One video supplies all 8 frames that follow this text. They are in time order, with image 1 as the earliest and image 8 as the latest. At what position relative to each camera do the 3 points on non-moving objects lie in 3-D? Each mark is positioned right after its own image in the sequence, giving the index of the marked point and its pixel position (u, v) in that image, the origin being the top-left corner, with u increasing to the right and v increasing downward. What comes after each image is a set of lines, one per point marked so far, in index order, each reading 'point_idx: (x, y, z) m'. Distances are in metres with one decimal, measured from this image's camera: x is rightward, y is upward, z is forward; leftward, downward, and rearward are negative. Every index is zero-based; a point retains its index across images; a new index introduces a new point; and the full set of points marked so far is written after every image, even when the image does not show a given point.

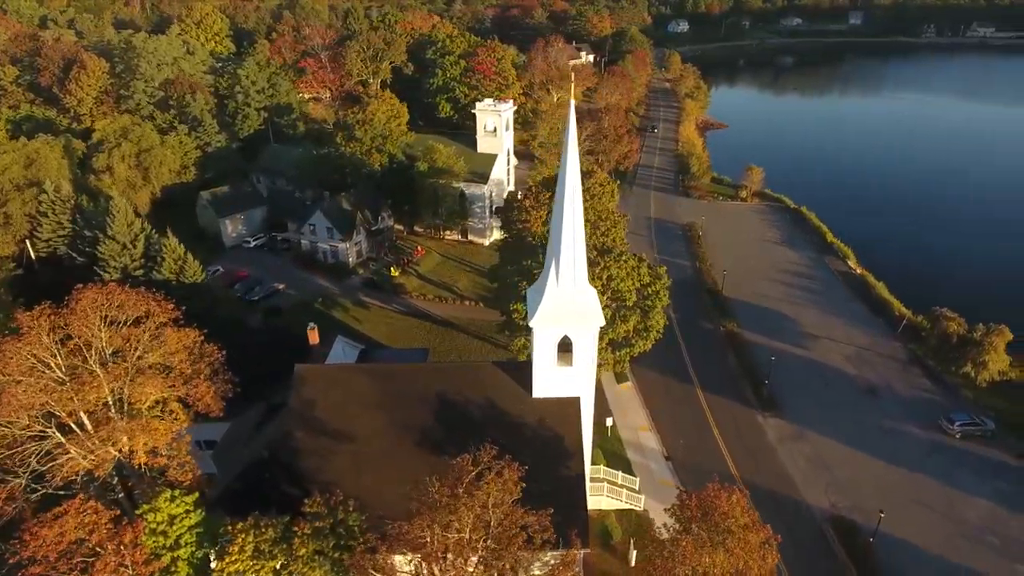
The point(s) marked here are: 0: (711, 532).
0: (+5.9, -7.2, +19.1) m
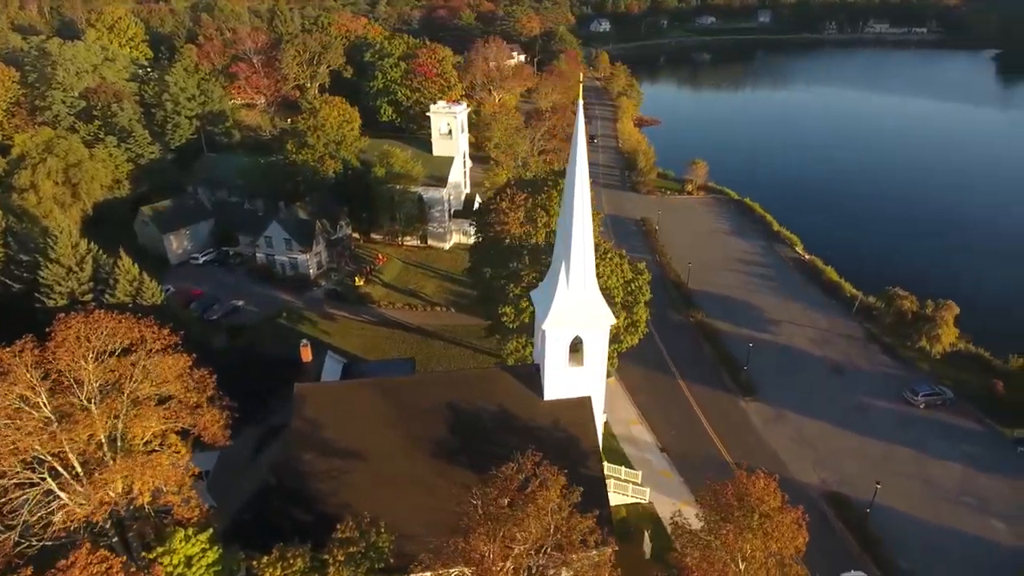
0: (+7.2, -7.0, +19.6) m
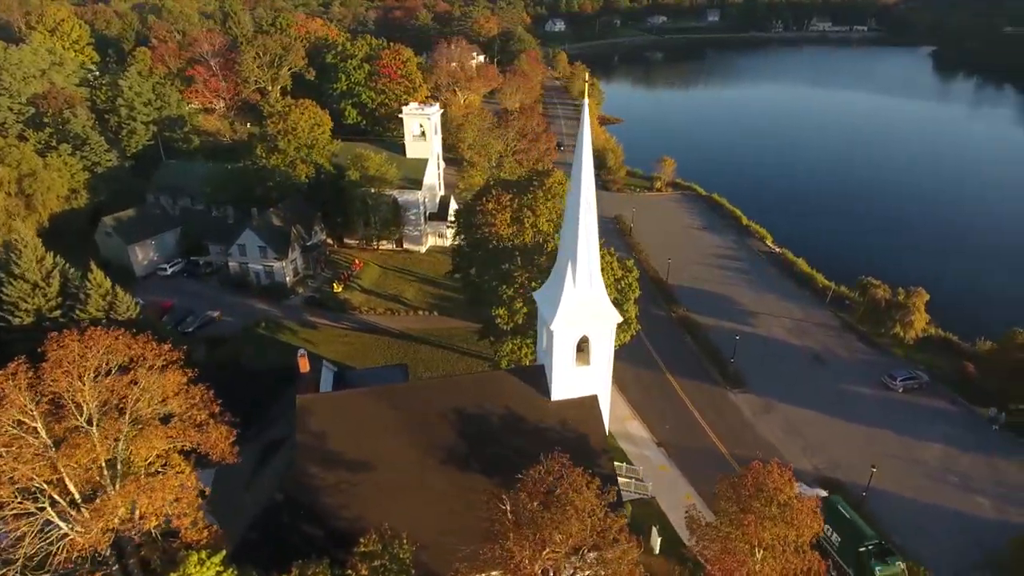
0: (+7.9, -6.8, +19.9) m
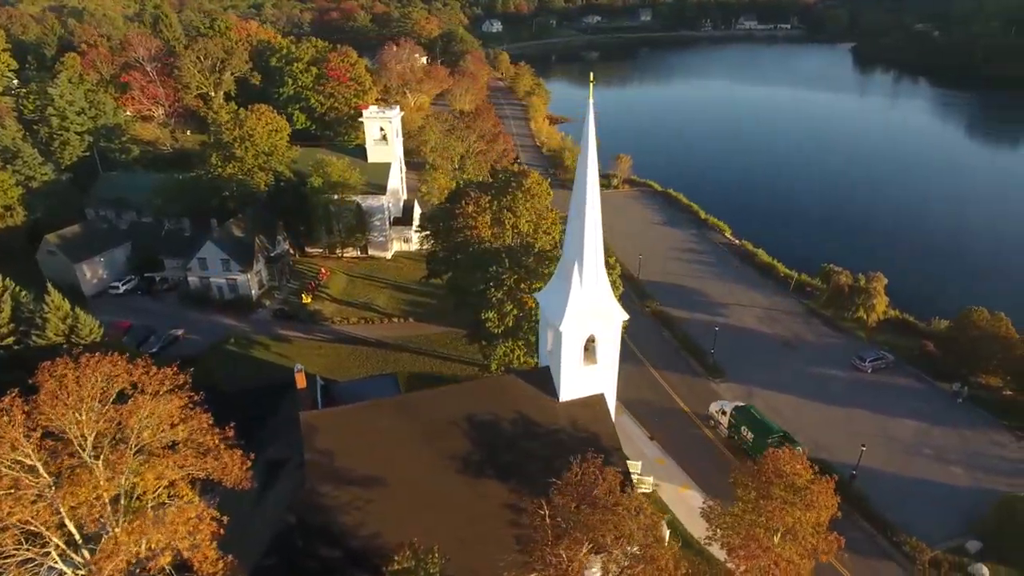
0: (+8.8, -6.5, +20.5) m
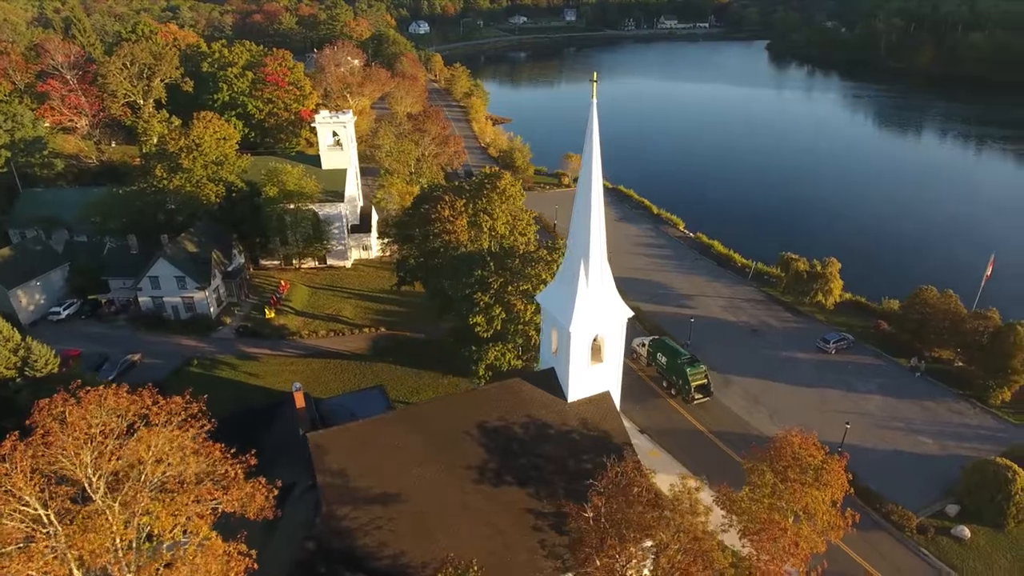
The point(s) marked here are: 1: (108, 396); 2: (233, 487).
0: (+9.7, -6.1, +21.3) m
1: (-10.9, -2.9, +17.3) m
2: (-7.8, -5.5, +17.9) m
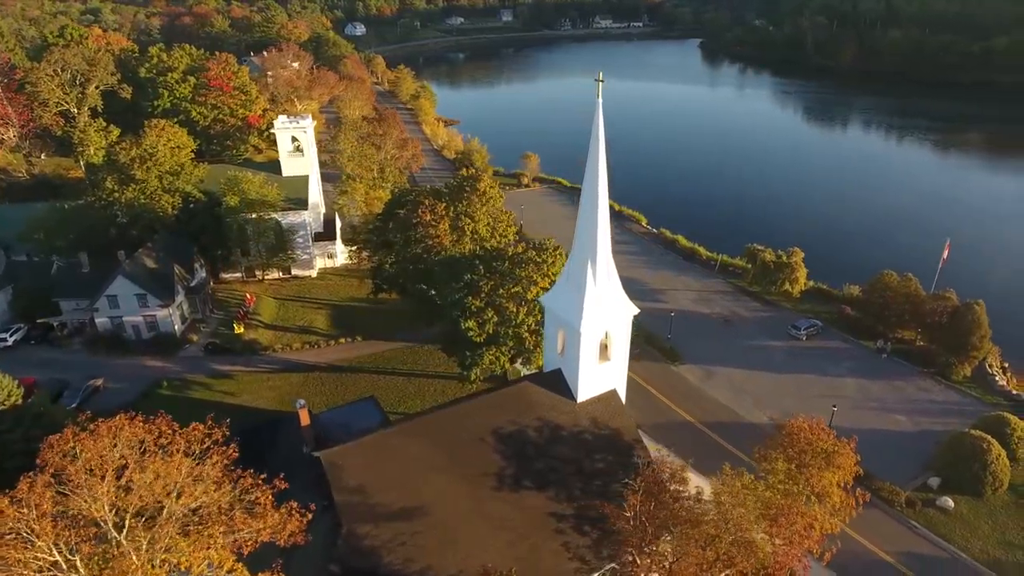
0: (+10.4, -5.8, +21.9) m
1: (-9.9, -3.5, +16.1) m
2: (-6.7, -6.0, +17.0) m
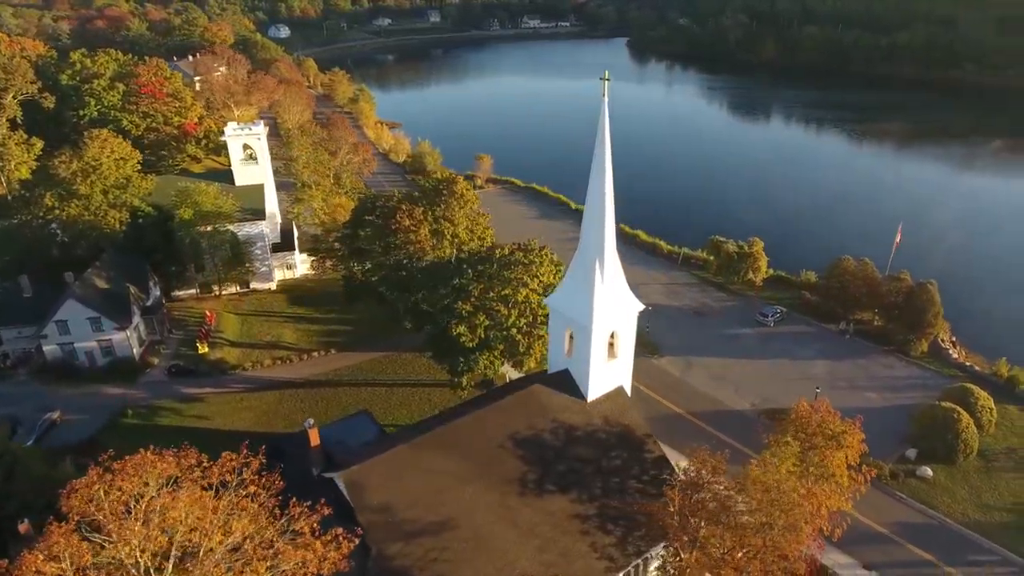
0: (+11.2, -5.4, +22.7) m
1: (-8.5, -4.1, +14.9) m
2: (-5.3, -6.4, +16.0) m
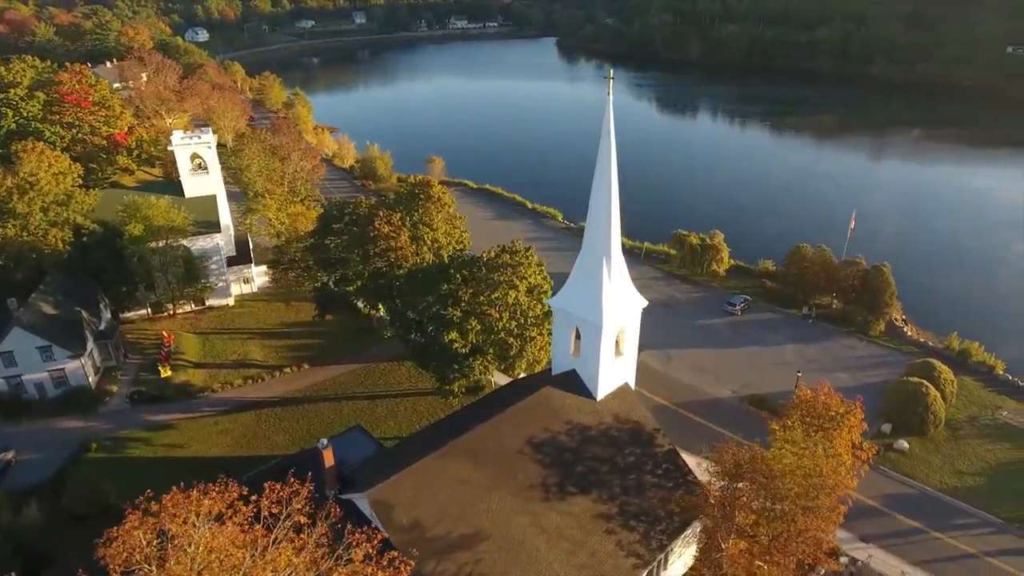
0: (+11.8, -4.9, +23.6) m
1: (-7.0, -4.6, +13.7) m
2: (-3.8, -6.7, +15.2) m
